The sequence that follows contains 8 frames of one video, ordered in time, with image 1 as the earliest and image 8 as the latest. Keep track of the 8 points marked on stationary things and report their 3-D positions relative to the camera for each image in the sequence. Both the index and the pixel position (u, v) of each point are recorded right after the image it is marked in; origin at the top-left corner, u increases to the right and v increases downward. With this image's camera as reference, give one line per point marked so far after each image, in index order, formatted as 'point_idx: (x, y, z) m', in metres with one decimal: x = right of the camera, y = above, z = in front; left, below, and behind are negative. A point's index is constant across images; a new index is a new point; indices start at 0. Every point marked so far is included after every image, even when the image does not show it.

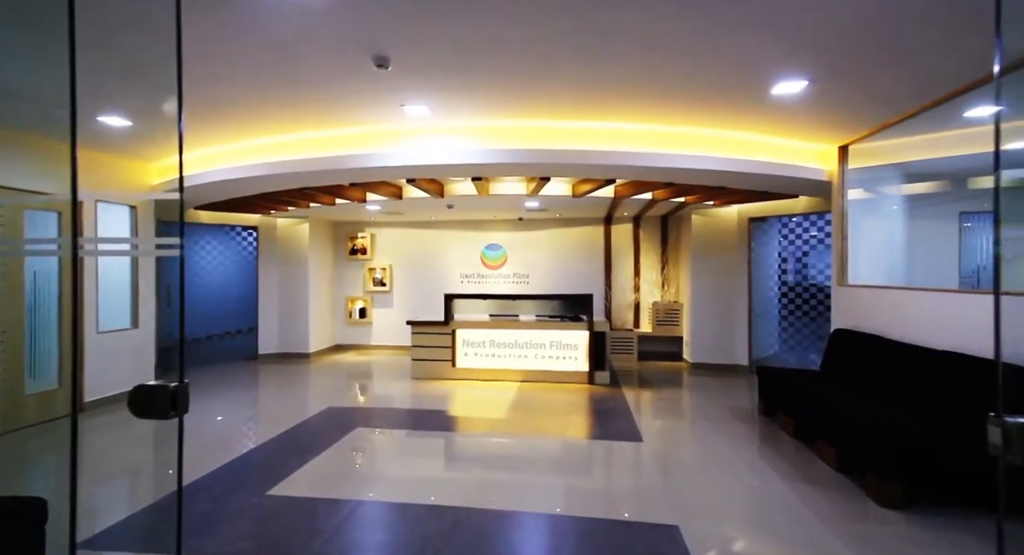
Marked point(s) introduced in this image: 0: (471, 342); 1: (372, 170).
0: (-0.6, -0.9, +7.3) m
1: (-1.3, +1.0, +5.0) m
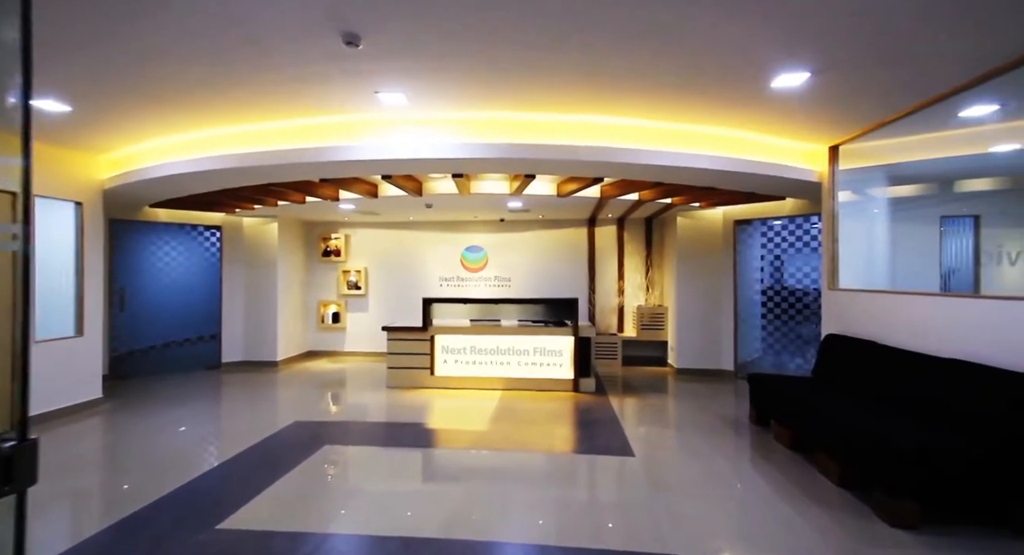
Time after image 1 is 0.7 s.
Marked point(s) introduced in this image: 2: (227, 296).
0: (-0.8, -0.9, +6.9) m
1: (-1.5, +1.0, +4.6) m
2: (-4.5, -0.2, +8.5) m
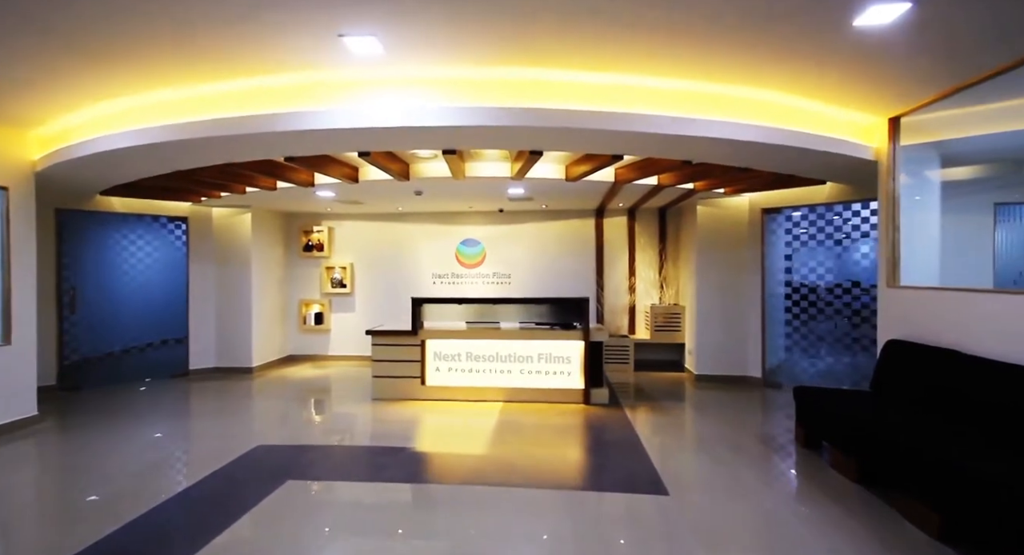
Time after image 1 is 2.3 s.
0: (-0.8, -0.9, +6.1) m
1: (-1.4, +1.0, +3.8) m
2: (-4.5, -0.2, +7.6) m
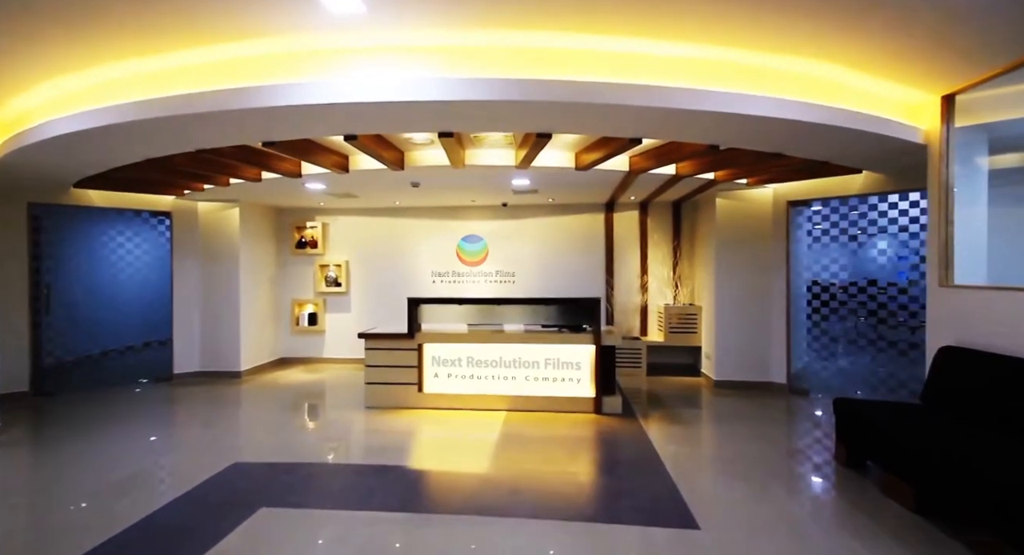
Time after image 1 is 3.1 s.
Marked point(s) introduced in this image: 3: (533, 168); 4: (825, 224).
0: (-0.7, -0.9, +5.6) m
1: (-1.4, +1.0, +3.4) m
2: (-4.5, -0.2, +7.2) m
3: (+0.2, +1.0, +5.0) m
4: (+3.4, +0.6, +5.9) m
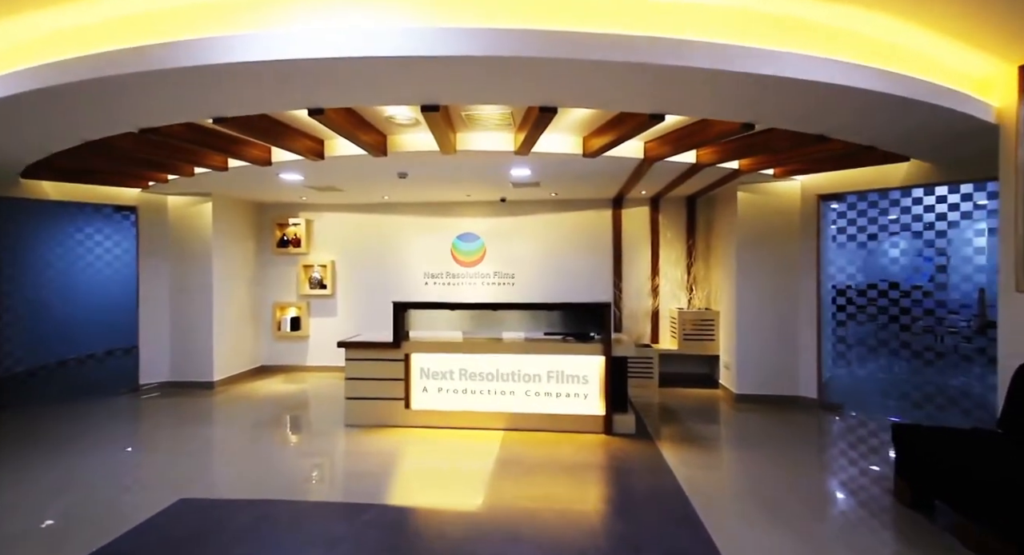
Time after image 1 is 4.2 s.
0: (-0.8, -0.9, +5.0) m
1: (-1.4, +1.0, +2.7) m
2: (-4.5, -0.2, +6.6) m
3: (+0.2, +1.0, +4.4) m
4: (+3.4, +0.6, +5.2) m
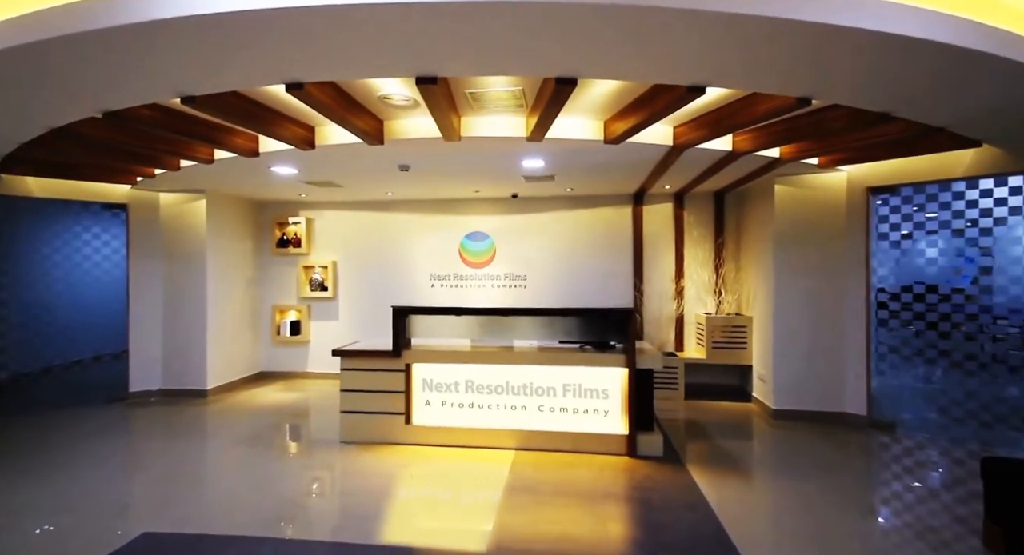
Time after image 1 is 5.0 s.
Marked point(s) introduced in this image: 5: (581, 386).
0: (-0.7, -0.9, +4.5) m
1: (-1.4, +1.0, +2.3) m
2: (-4.3, -0.2, +6.2) m
3: (+0.3, +1.0, +3.9) m
4: (+3.5, +0.5, +4.7) m
5: (+0.6, -0.9, +4.3) m
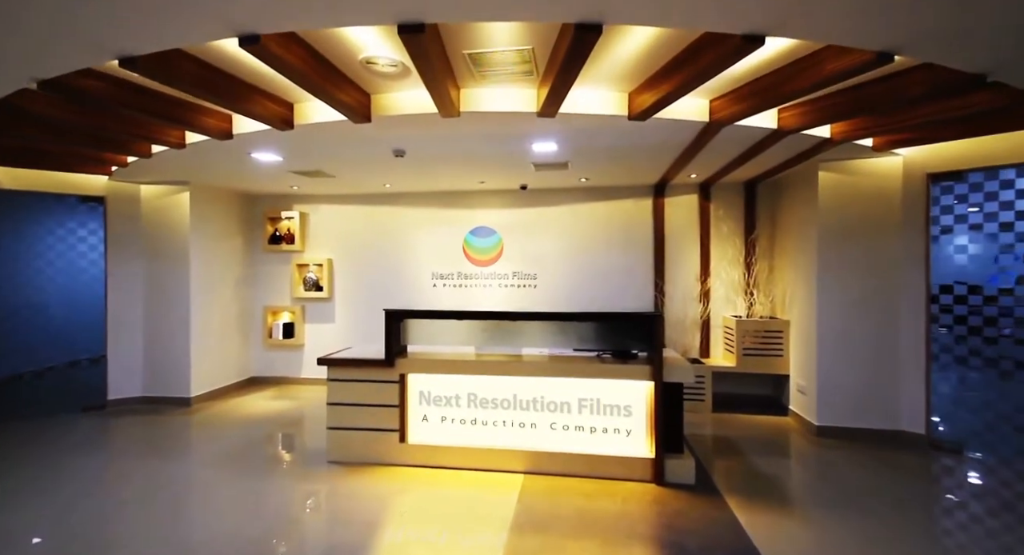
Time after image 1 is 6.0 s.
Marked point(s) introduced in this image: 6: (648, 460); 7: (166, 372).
0: (-0.6, -0.9, +4.0) m
1: (-1.4, +1.0, +1.8) m
2: (-4.2, -0.2, +5.7) m
3: (+0.3, +1.0, +3.3) m
4: (+3.5, +0.6, +4.1) m
5: (+0.6, -0.9, +3.8) m
6: (+0.9, -1.3, +3.7) m
7: (-3.8, -1.0, +5.9) m
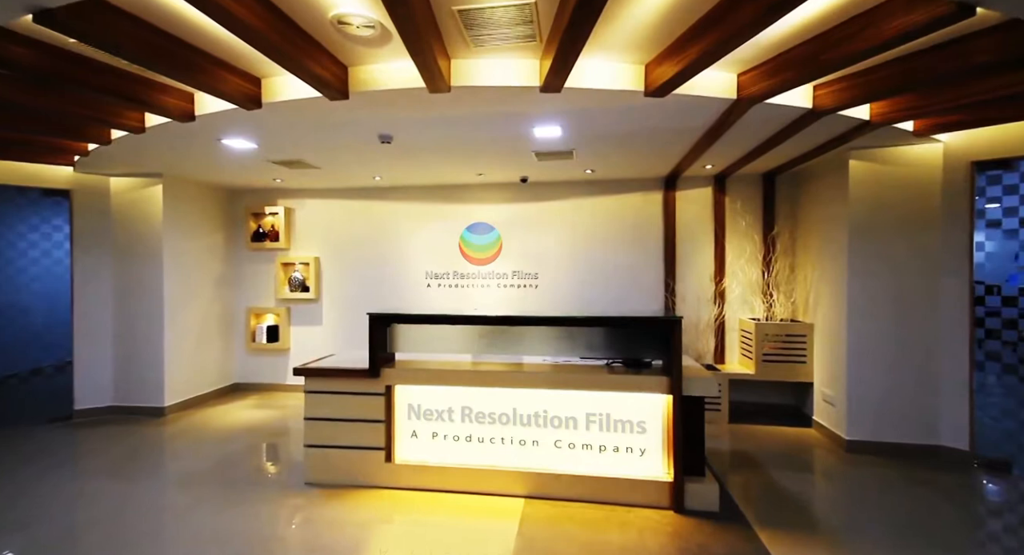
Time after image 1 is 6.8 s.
0: (-0.6, -0.9, +3.6) m
1: (-1.4, +1.0, +1.4) m
2: (-4.2, -0.2, +5.3) m
3: (+0.3, +1.0, +2.9) m
4: (+3.5, +0.6, +3.7) m
5: (+0.6, -0.9, +3.4) m
6: (+0.9, -1.2, +3.3) m
7: (-3.8, -1.0, +5.5) m
